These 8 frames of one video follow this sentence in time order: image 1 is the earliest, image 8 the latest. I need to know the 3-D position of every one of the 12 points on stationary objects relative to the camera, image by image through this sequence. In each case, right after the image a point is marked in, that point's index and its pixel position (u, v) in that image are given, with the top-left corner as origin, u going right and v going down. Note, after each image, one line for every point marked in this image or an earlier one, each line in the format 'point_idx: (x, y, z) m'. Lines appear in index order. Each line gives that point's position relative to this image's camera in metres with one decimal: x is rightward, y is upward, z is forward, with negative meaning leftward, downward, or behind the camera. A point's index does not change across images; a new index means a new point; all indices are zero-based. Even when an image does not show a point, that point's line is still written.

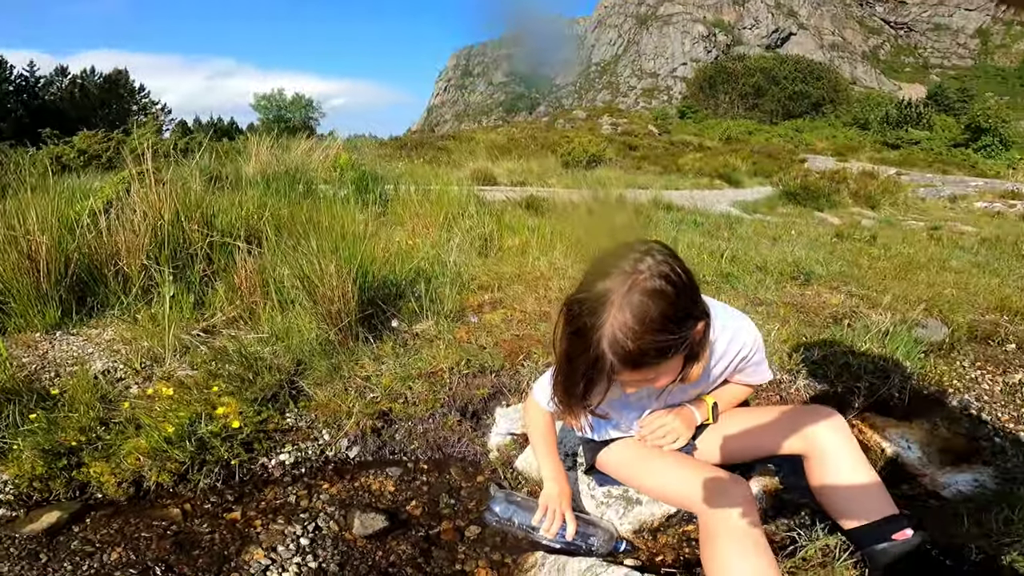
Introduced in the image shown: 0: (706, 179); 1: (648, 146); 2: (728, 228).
0: (+4.3, +2.6, +11.3) m
1: (+4.0, +4.6, +15.1) m
2: (+2.4, +0.7, +5.5) m
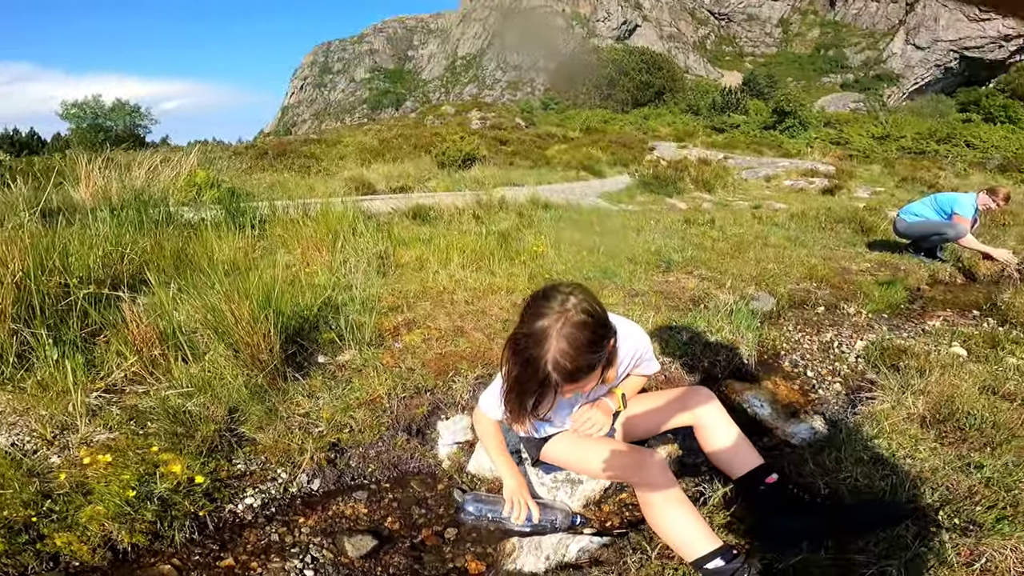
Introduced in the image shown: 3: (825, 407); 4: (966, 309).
0: (+1.4, +2.9, +12.1) m
1: (+0.1, +4.8, +15.8) m
2: (+1.1, +0.8, +6.1) m
3: (+1.7, -0.7, +2.7) m
4: (+3.6, -0.2, +4.0) m
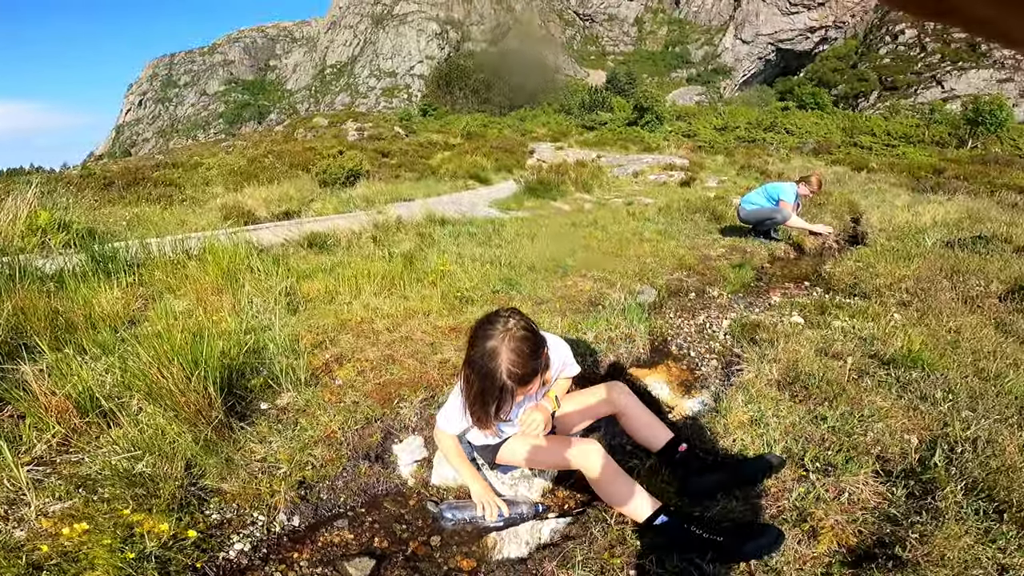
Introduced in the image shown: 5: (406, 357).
0: (-1.3, +2.7, +12.4) m
1: (-3.5, +4.3, +15.8) m
2: (-0.2, +0.7, +6.5) m
3: (+1.3, -0.6, +3.2) m
4: (+2.8, +0.1, +4.9) m
5: (-0.7, -0.4, +3.3) m
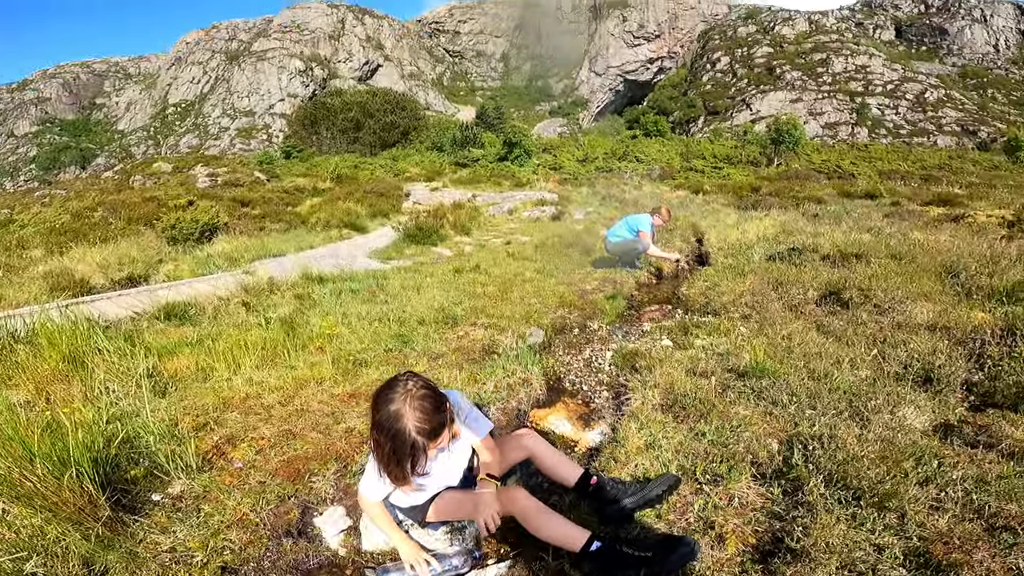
0: (-4.3, +1.4, +12.0) m
1: (-7.4, +2.5, +14.8) m
2: (-1.7, 0.0, +6.4) m
3: (+0.6, -0.9, +3.5) m
4: (+1.6, -0.2, +5.5) m
5: (-1.3, -0.9, +3.1) m
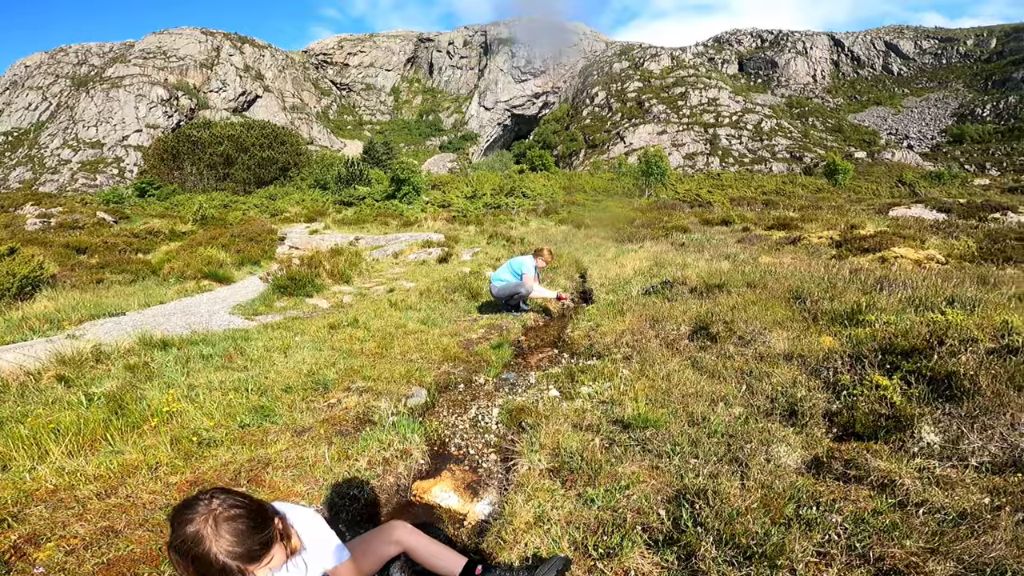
0: (-6.8, +0.1, +10.7) m
1: (-10.5, +0.9, +12.9) m
2: (-3.0, -0.7, +5.6) m
3: (-0.2, -1.2, +3.2) m
4: (+0.4, -0.6, +5.4) m
5: (-2.0, -1.4, +2.5) m
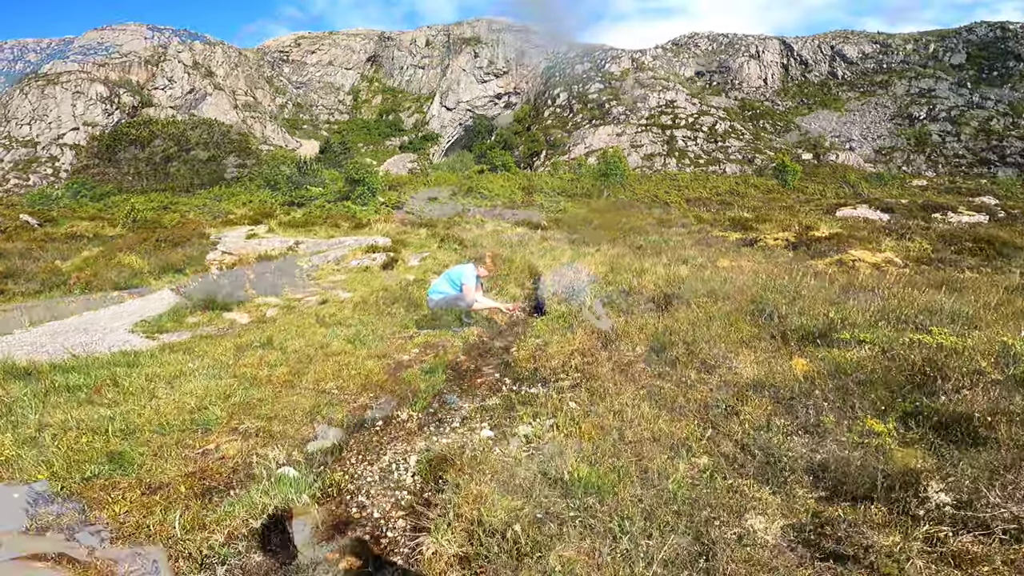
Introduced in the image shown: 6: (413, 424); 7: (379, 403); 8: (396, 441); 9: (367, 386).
0: (-7.8, -0.1, +9.5) m
1: (-11.6, +0.6, +11.4) m
2: (-3.7, -0.9, +4.7) m
3: (-0.6, -1.4, +2.5) m
4: (-0.3, -0.8, +4.8) m
5: (-2.4, -1.5, +1.6) m
6: (-0.7, -1.0, +3.7) m
7: (-1.1, -0.9, +4.1) m
8: (-0.8, -1.1, +3.5) m
9: (-1.2, -0.8, +4.3) m
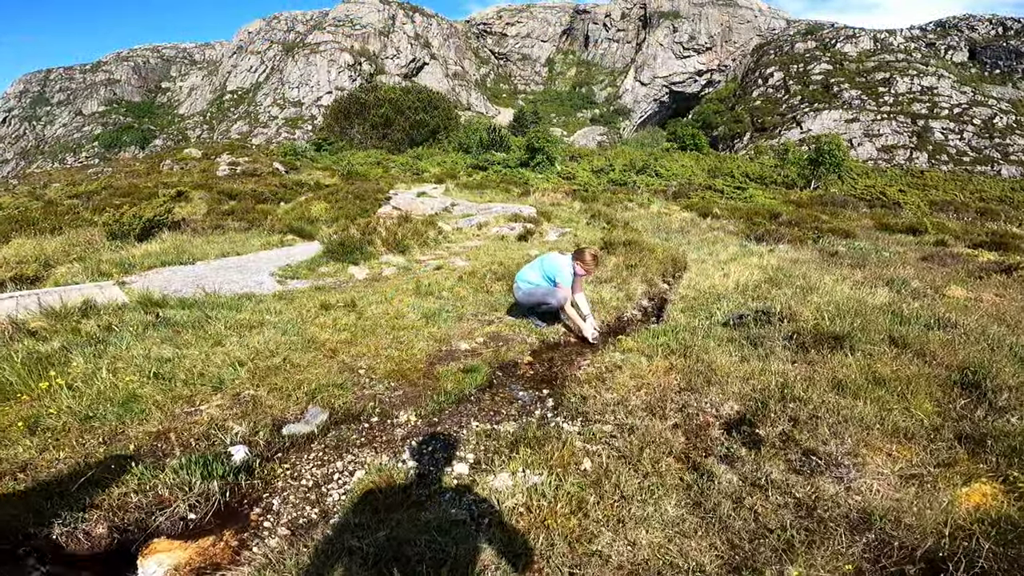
0: (-8.1, -0.1, +8.6) m
1: (-11.9, +0.6, +10.5) m
2: (-4.0, -0.8, +3.8) m
3: (-0.9, -1.4, +1.6) m
4: (-0.6, -0.7, +3.8) m
5: (-2.7, -1.5, +0.7) m
6: (-1.1, -1.0, +2.8) m
7: (-1.4, -0.9, +3.2) m
8: (-1.1, -1.0, +2.6) m
9: (-1.5, -0.8, +3.4) m
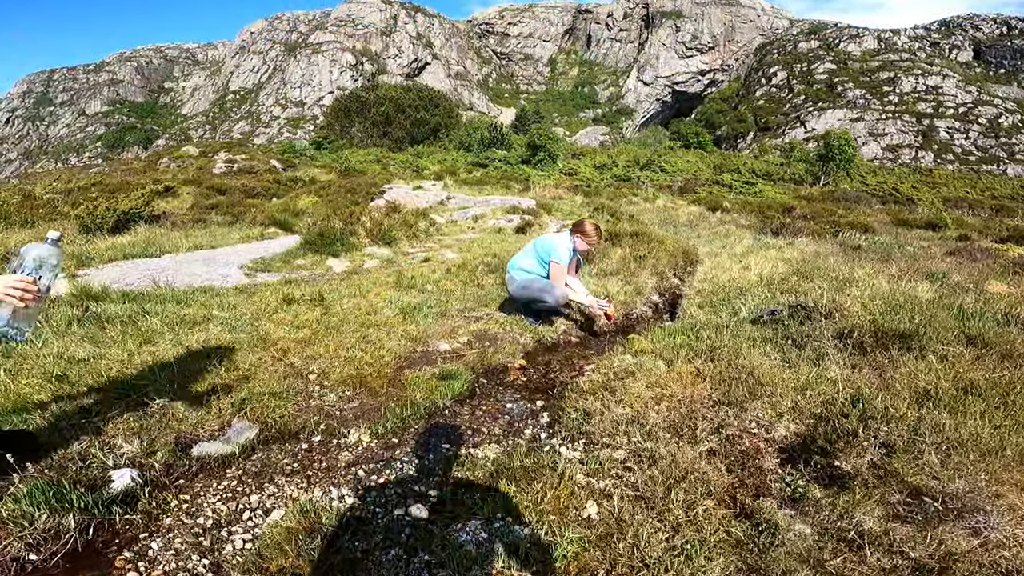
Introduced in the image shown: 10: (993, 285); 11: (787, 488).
0: (-8.1, 0.0, +7.9) m
1: (-11.9, +0.7, +9.8) m
2: (-4.1, -0.7, +3.0) m
3: (-1.0, -1.3, +0.8) m
4: (-0.6, -0.7, +3.1) m
5: (-2.8, -1.4, 0.0) m
6: (-1.1, -0.9, +2.1) m
7: (-1.5, -0.8, +2.5) m
8: (-1.2, -1.0, +1.9) m
9: (-1.6, -0.7, +2.7) m
10: (+6.6, 0.0, +6.8) m
11: (+1.2, -0.9, +2.2) m
